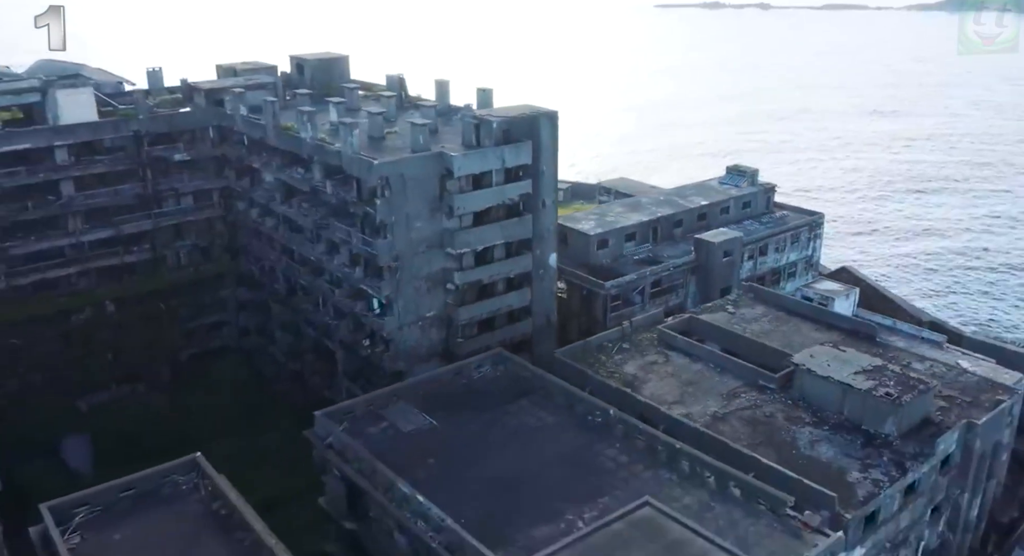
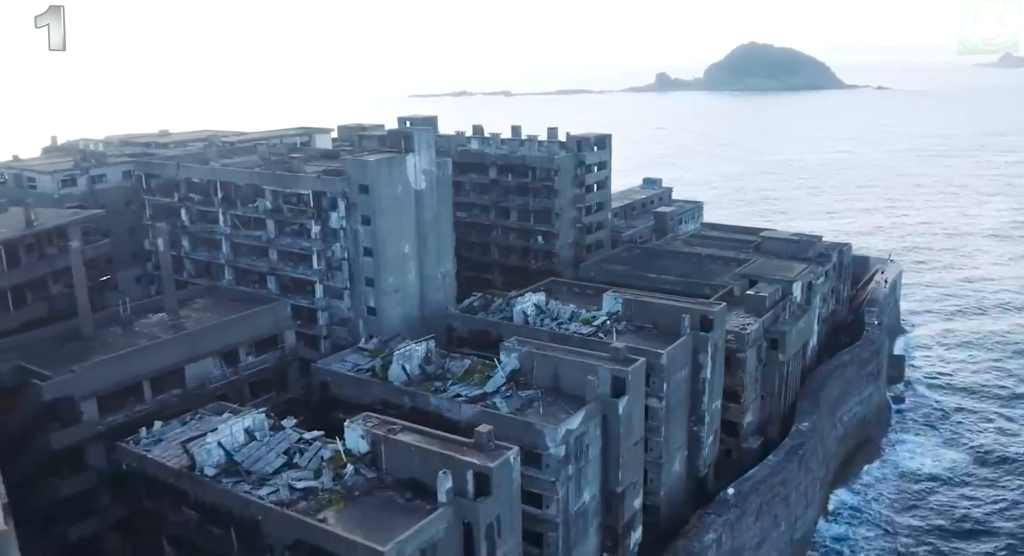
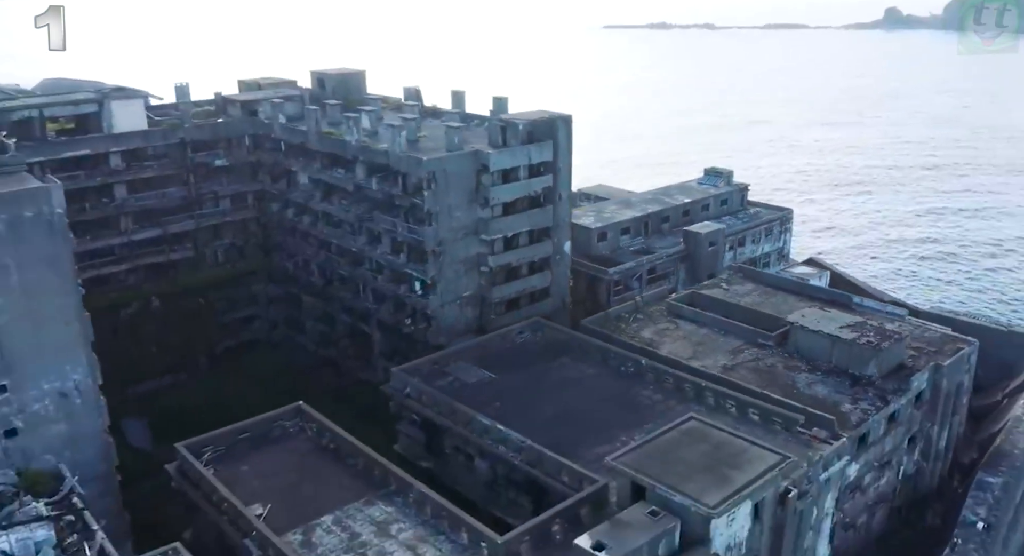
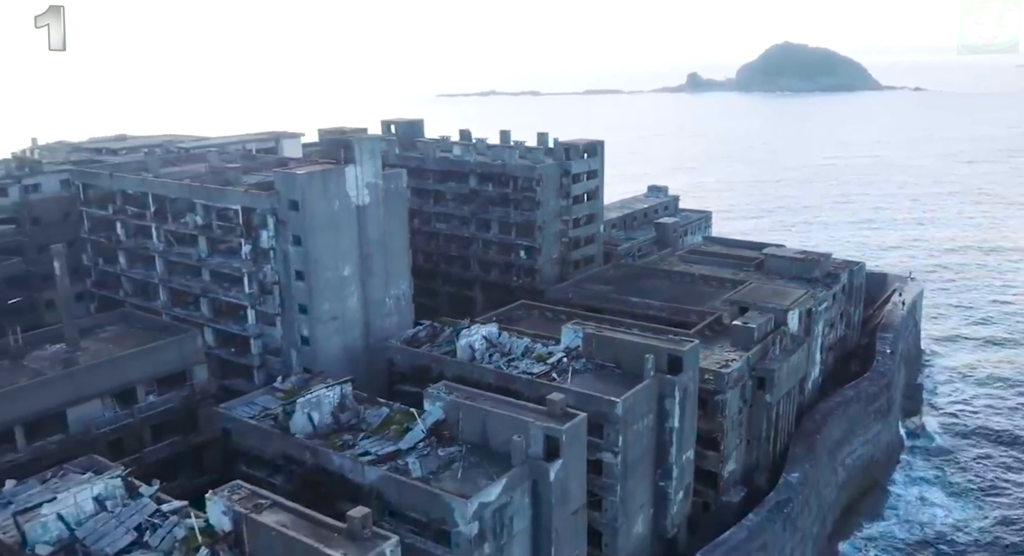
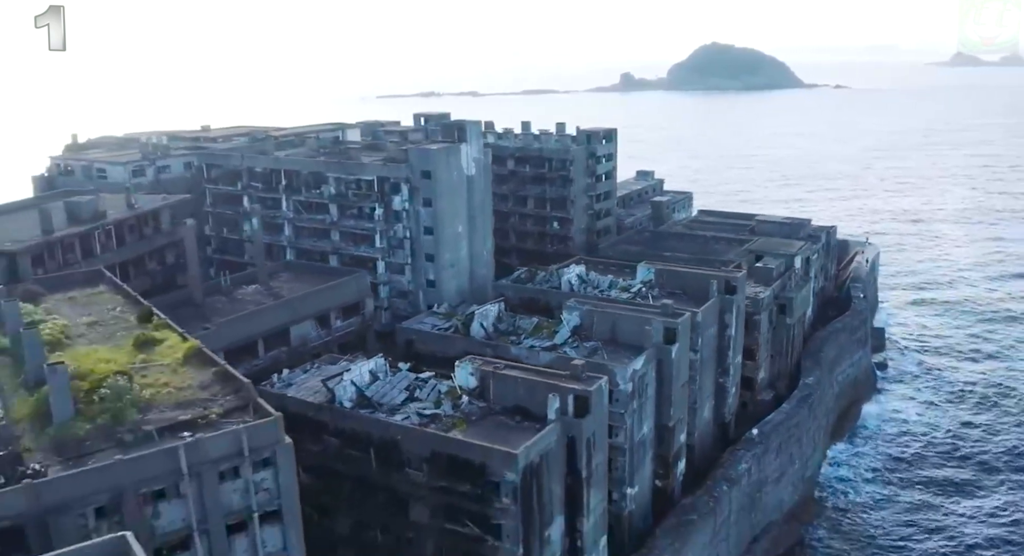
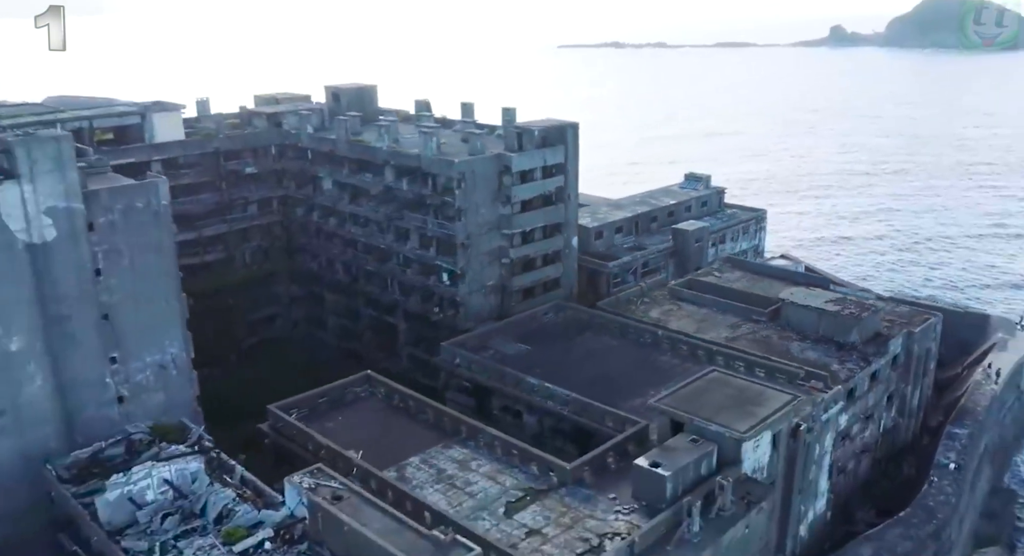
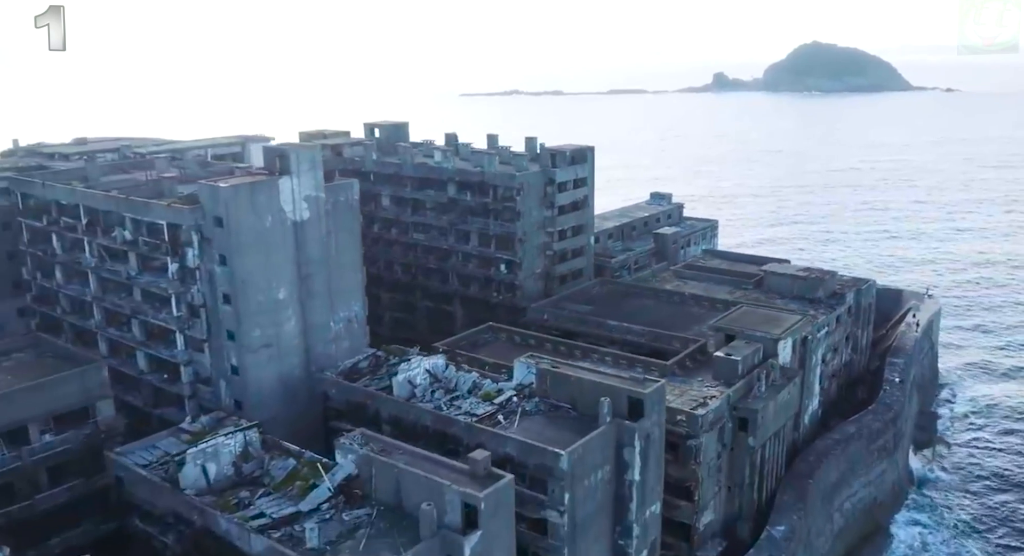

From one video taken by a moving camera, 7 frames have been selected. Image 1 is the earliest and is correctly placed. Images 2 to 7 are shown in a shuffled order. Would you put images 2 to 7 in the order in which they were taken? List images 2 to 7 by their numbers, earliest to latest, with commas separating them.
3, 6, 7, 4, 2, 5
